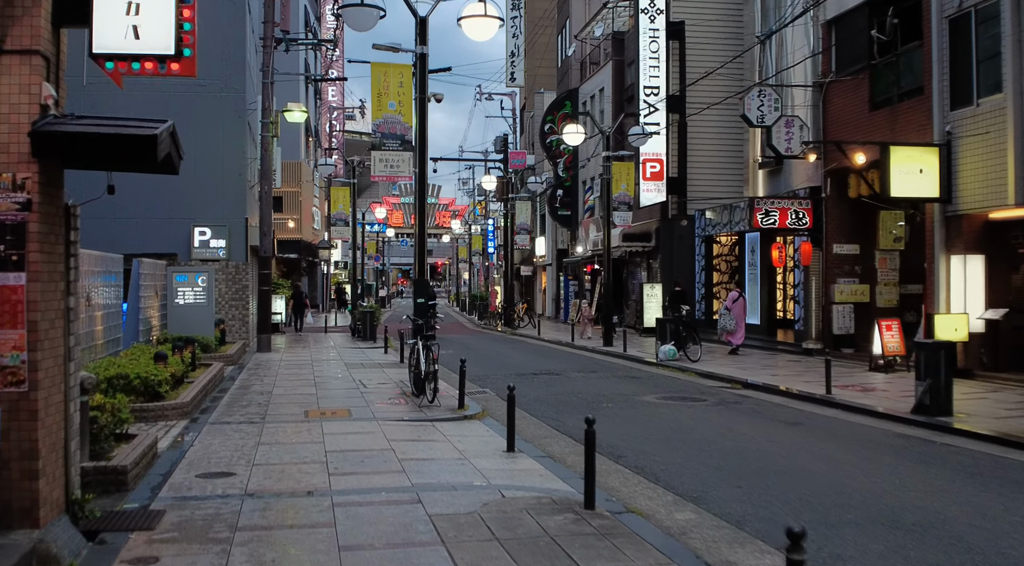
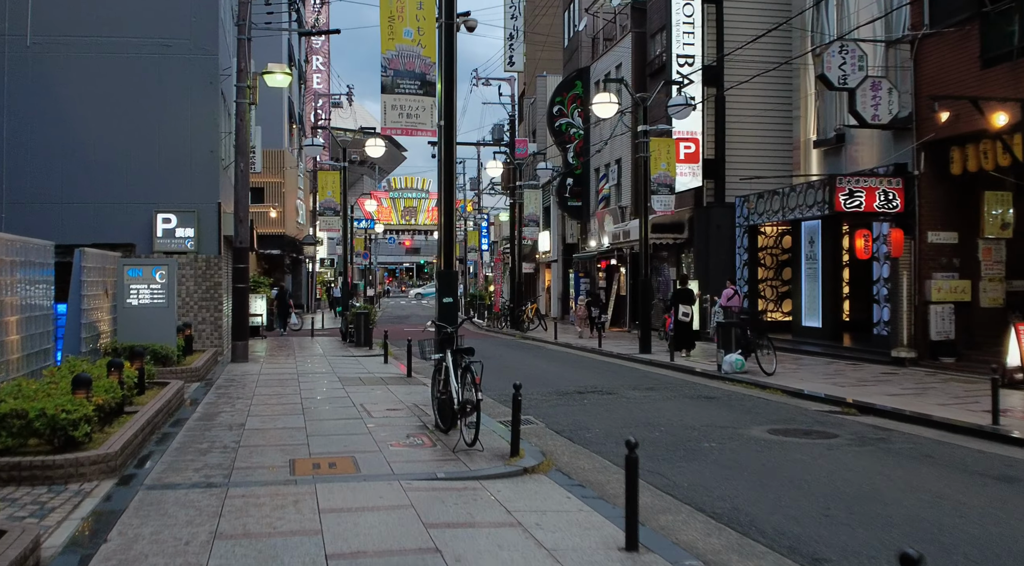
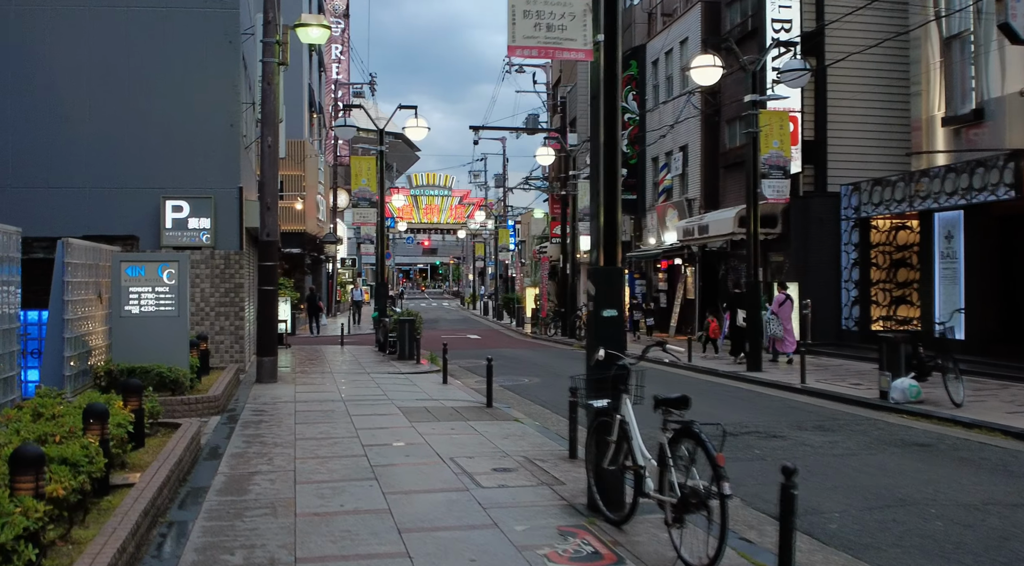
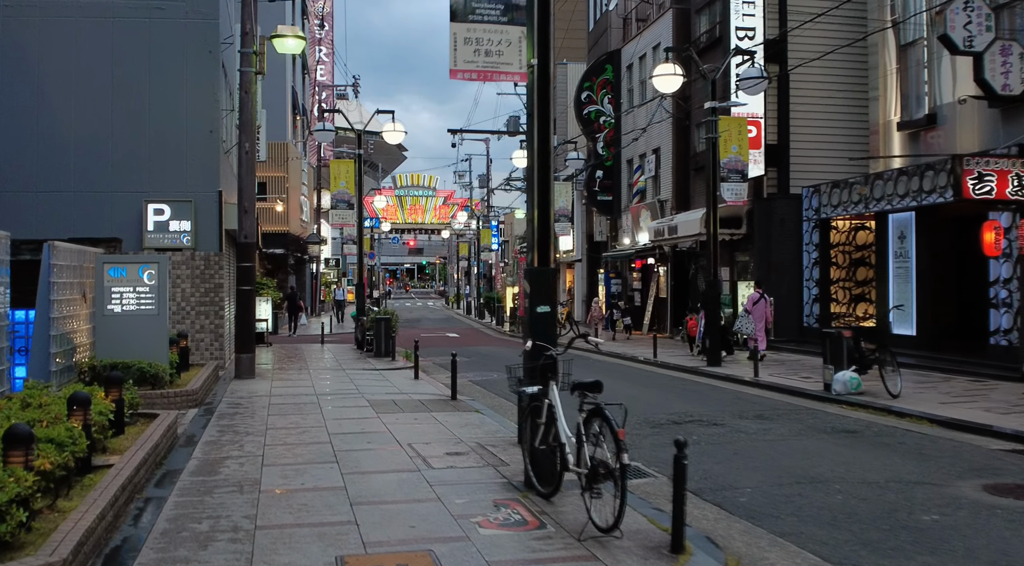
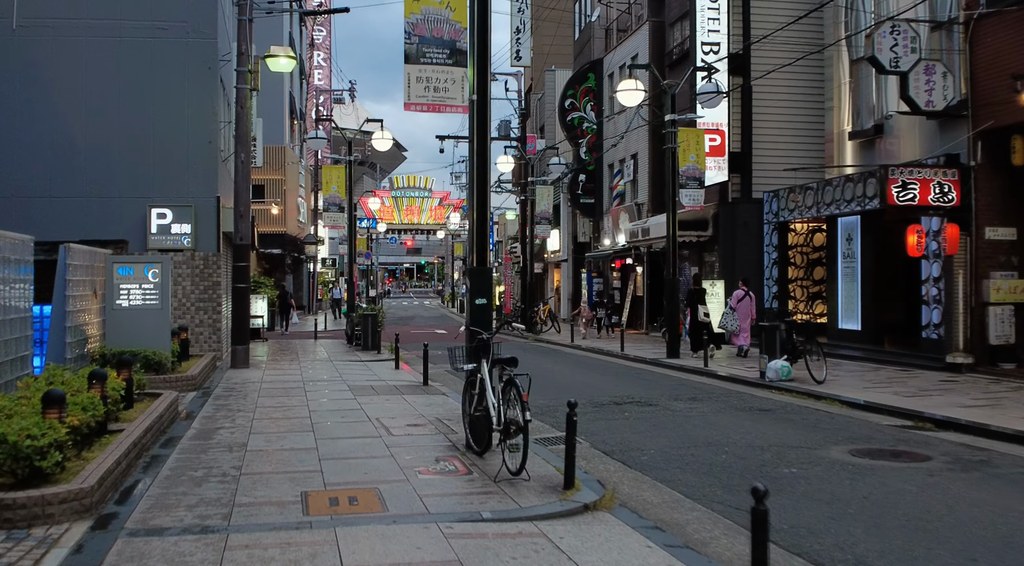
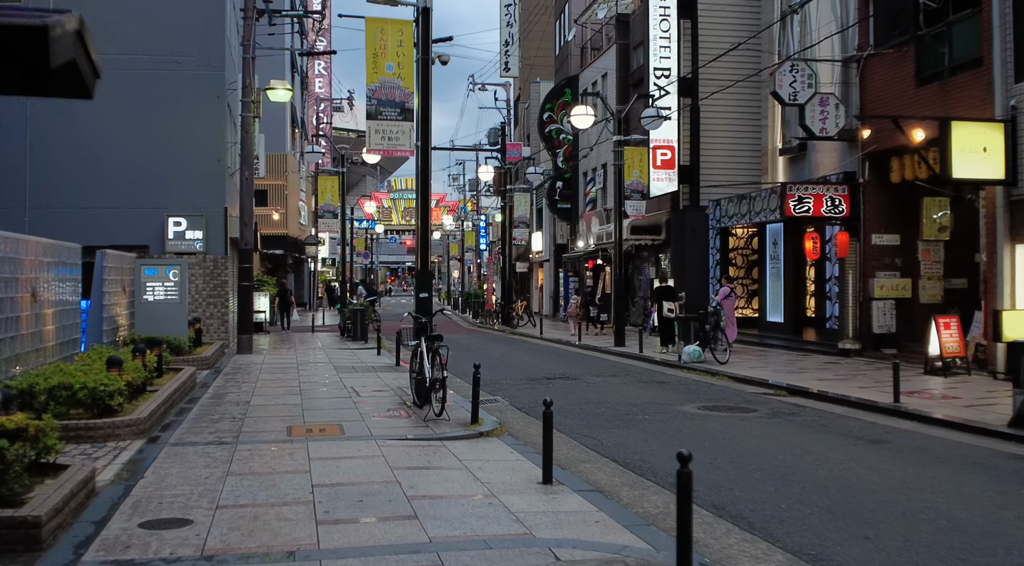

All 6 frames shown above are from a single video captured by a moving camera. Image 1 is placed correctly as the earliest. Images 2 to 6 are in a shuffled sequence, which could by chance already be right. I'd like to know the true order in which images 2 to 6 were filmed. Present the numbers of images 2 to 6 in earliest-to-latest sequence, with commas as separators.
6, 2, 5, 4, 3
